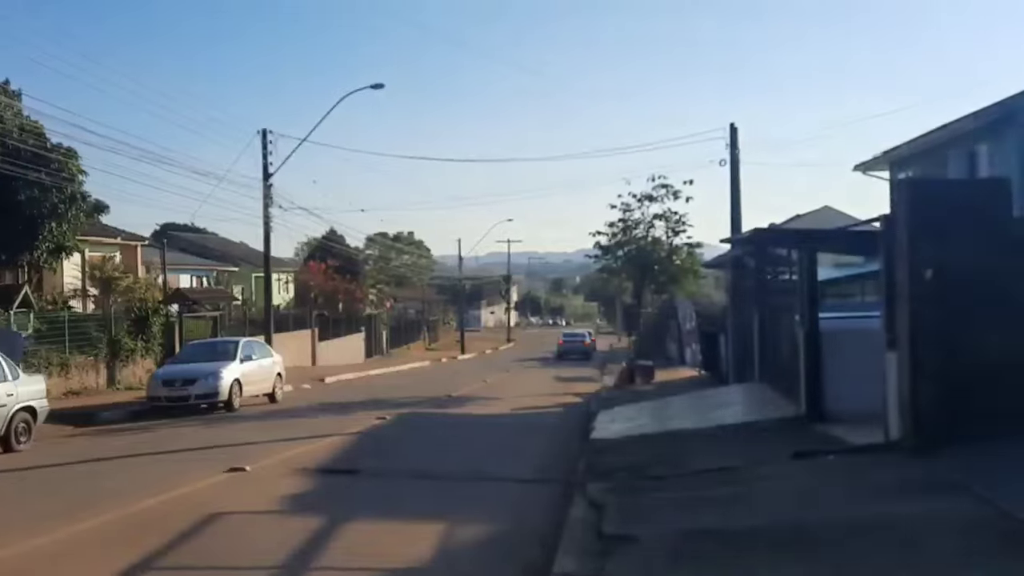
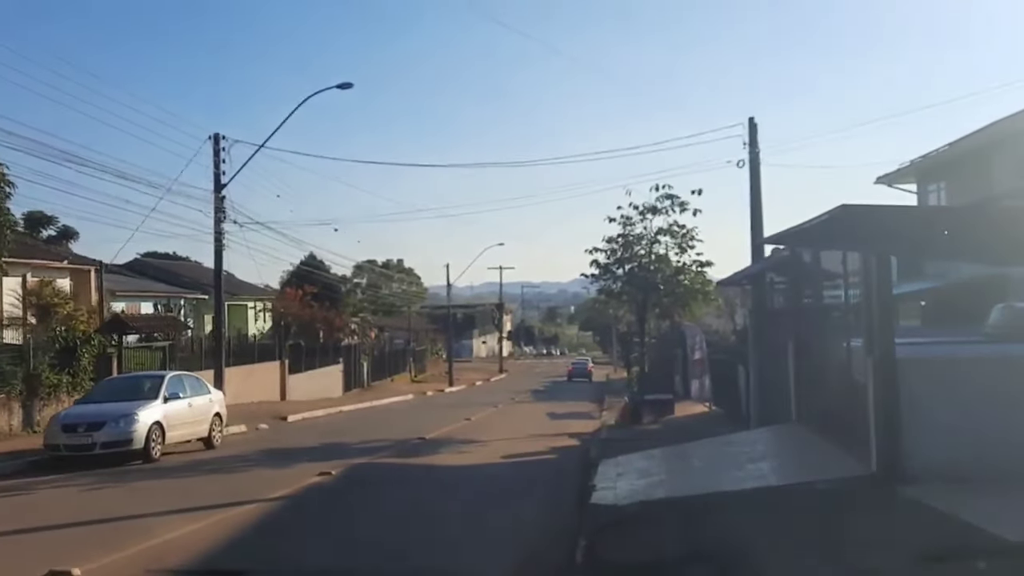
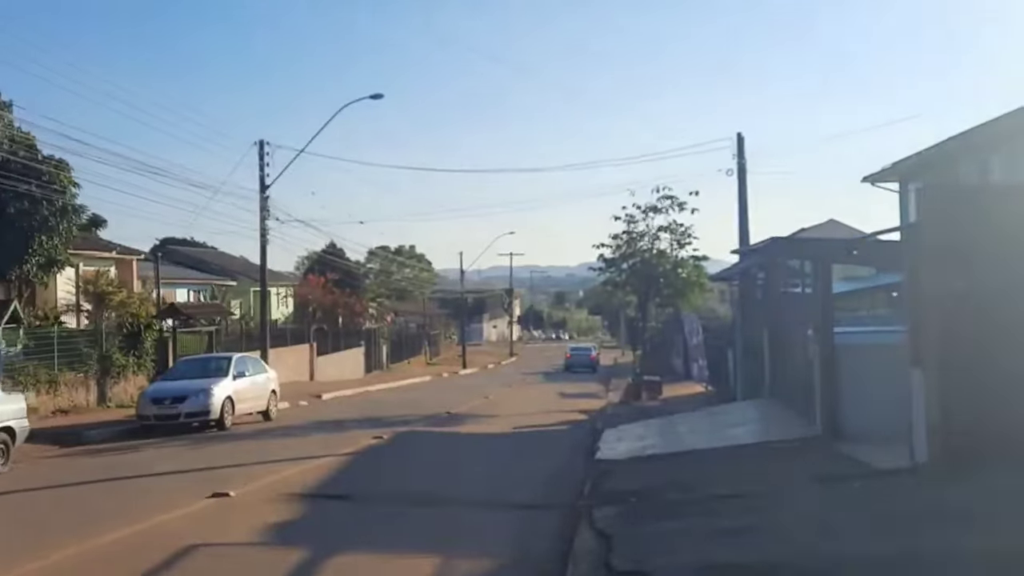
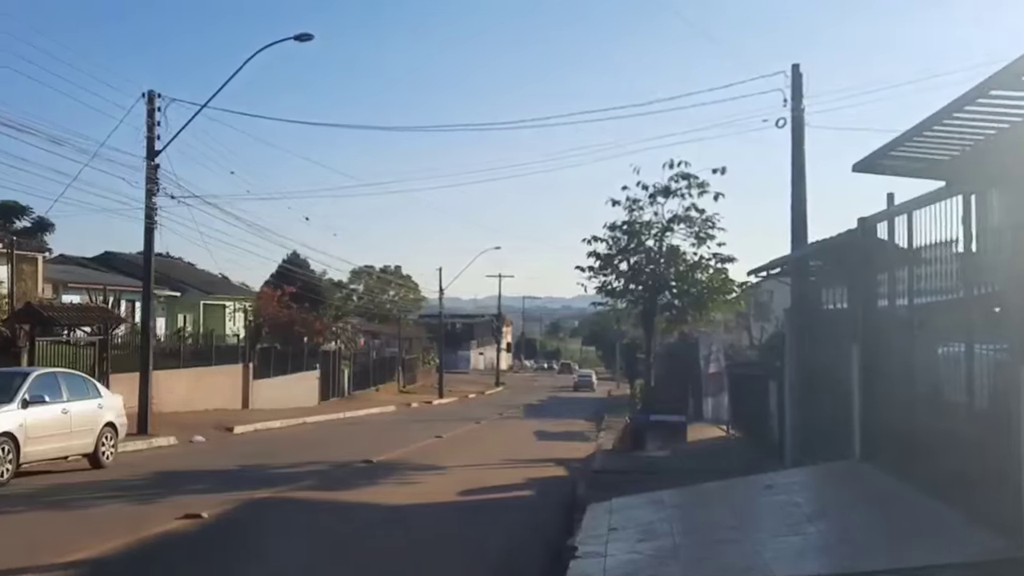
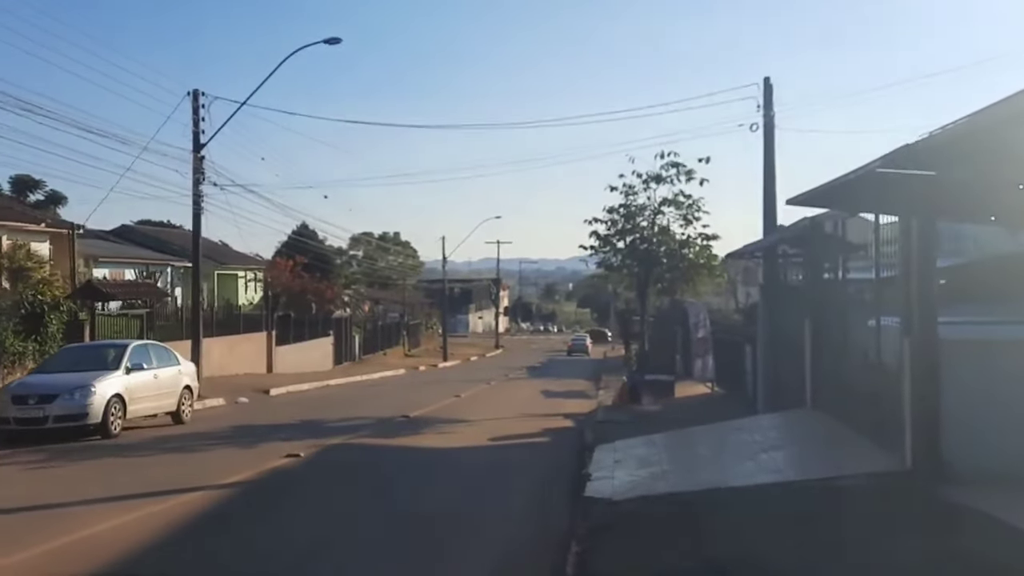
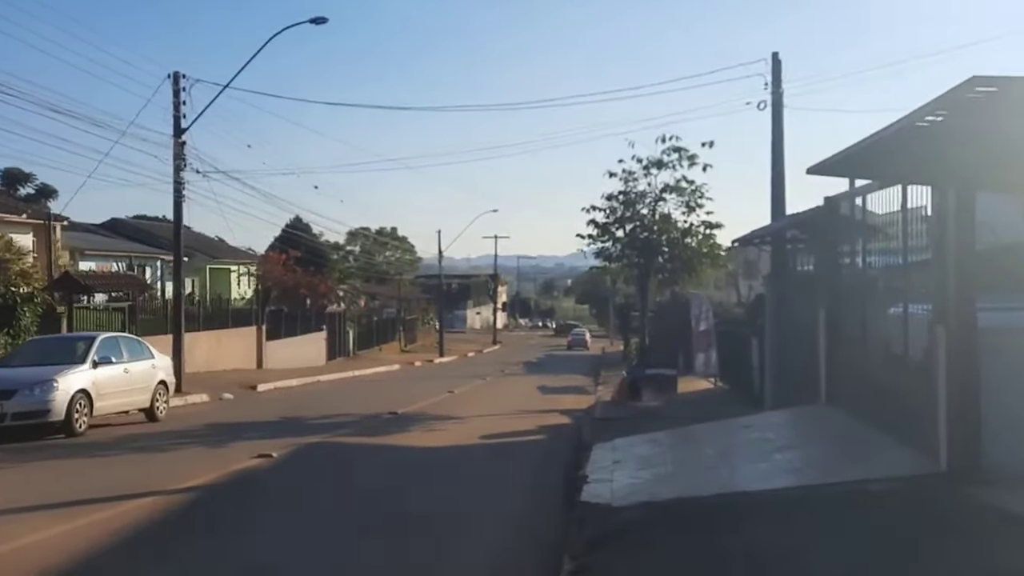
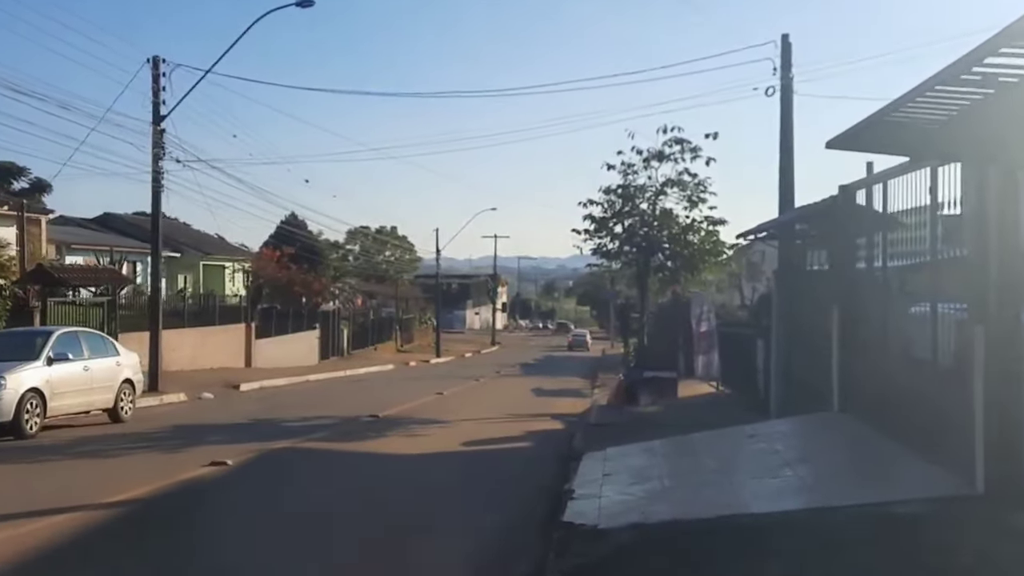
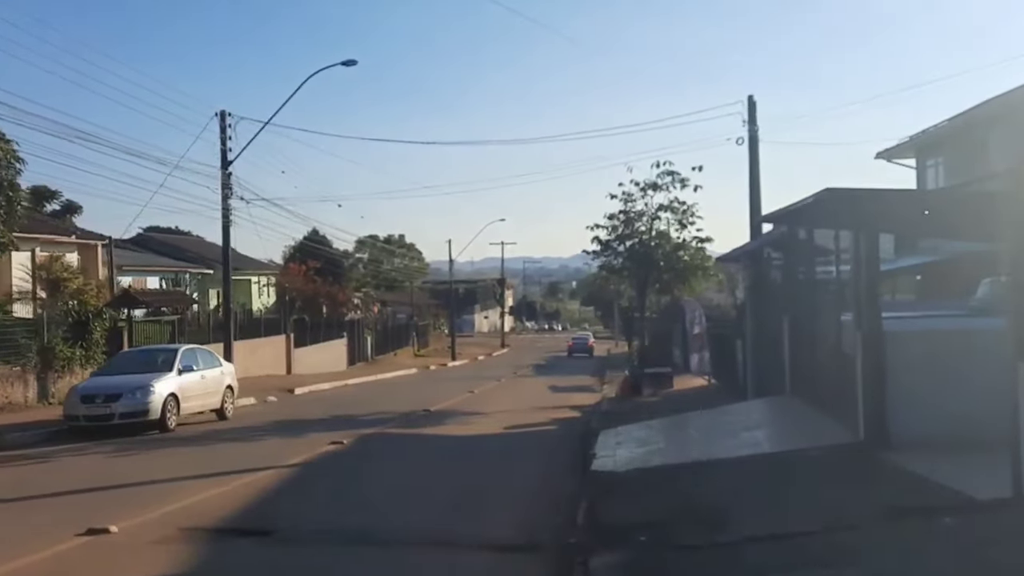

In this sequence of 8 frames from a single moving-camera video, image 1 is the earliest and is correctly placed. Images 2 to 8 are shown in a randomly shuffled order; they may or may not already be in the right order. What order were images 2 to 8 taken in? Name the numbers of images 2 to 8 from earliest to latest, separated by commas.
3, 8, 2, 5, 6, 7, 4
